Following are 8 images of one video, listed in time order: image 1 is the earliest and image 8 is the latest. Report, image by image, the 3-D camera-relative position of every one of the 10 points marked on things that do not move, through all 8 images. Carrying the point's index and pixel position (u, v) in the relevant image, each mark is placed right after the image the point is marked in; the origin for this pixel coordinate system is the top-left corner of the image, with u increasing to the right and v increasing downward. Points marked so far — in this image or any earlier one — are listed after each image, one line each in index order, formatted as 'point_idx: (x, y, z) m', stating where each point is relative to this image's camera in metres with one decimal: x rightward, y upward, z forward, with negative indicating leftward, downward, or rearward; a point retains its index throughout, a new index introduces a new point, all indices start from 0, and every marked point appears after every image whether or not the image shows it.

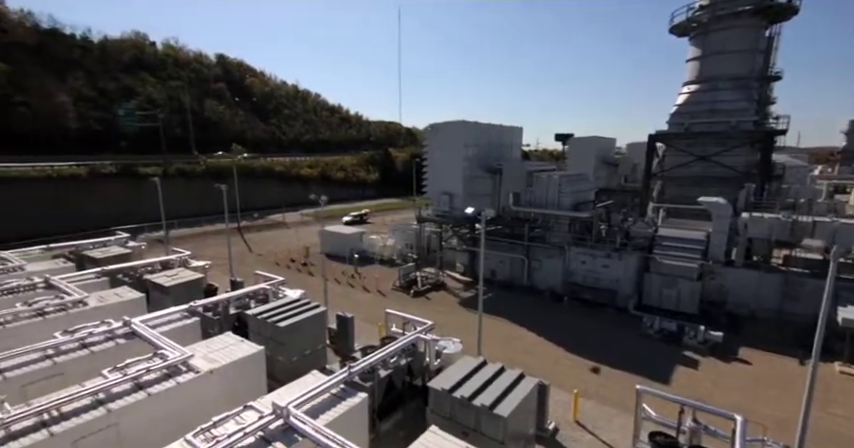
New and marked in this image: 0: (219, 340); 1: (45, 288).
0: (-5.3, -3.0, +10.7) m
1: (-12.0, -2.0, +13.2) m
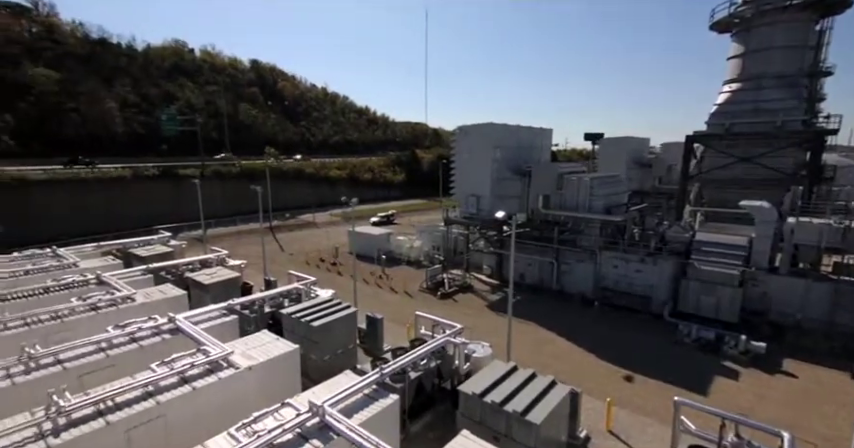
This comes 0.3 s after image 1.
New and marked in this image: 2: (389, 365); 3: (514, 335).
0: (-4.5, -3.0, +11.1) m
1: (-11.0, -2.0, +14.0) m
2: (-0.9, -3.3, +9.8) m
3: (+4.0, -5.1, +19.3) m
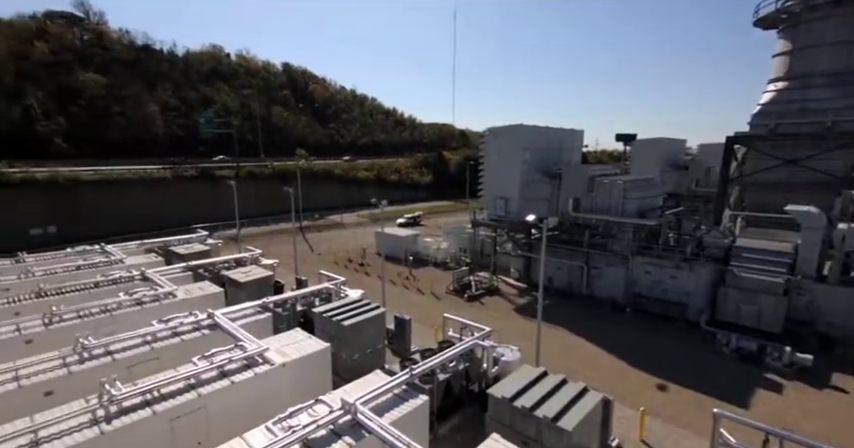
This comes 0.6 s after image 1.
0: (-3.7, -3.0, +11.4) m
1: (-10.0, -2.0, +14.8) m
2: (-0.2, -3.3, +9.9) m
3: (+5.3, -5.3, +19.1) m
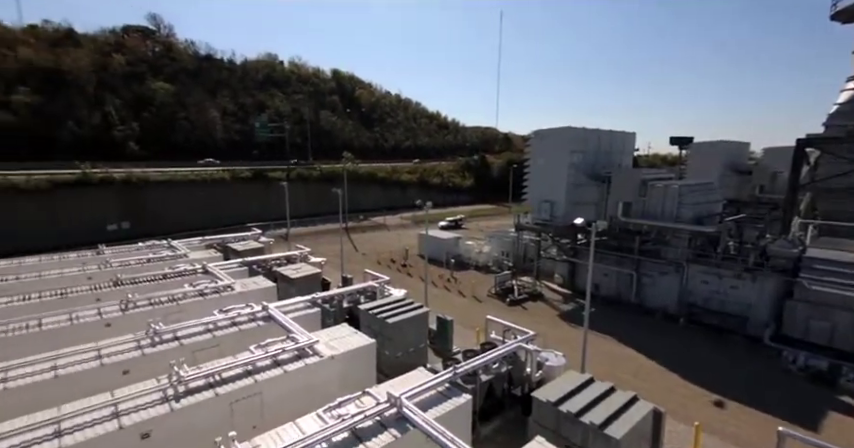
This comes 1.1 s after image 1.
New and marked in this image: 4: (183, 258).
0: (-2.5, -3.0, +11.8) m
1: (-8.4, -1.8, +15.8) m
2: (+0.8, -3.3, +9.9) m
3: (+7.2, -5.5, +18.6) m
4: (-10.3, -1.4, +17.7) m
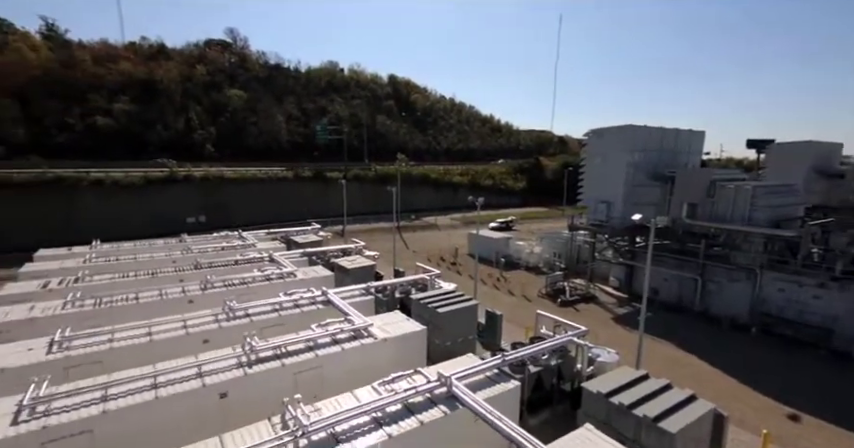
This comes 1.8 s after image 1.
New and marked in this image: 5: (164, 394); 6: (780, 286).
0: (-1.1, -2.7, +12.4) m
1: (-6.4, -1.5, +17.1) m
2: (+2.0, -3.1, +10.2) m
3: (+9.3, -5.4, +18.0) m
4: (-8.0, -1.1, +19.3) m
5: (-5.0, -3.2, +7.9) m
6: (+16.5, -2.8, +19.8) m
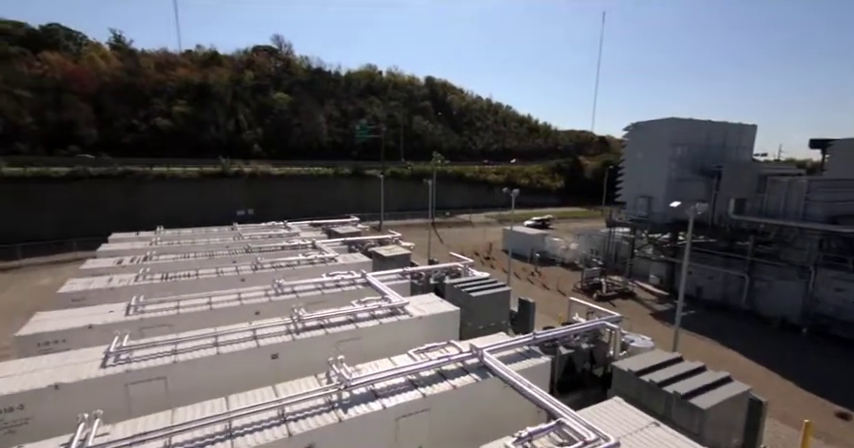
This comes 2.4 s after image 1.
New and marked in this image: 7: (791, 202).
0: (0.0, -2.3, +13.0) m
1: (-5.0, -1.0, +18.2) m
2: (+2.9, -2.7, +10.5) m
3: (+10.7, -5.1, +17.7) m
4: (-6.4, -0.6, +20.4) m
5: (-4.3, -2.7, +8.9) m
6: (+18.1, -2.6, +18.8) m
7: (+17.2, +1.1, +20.2) m
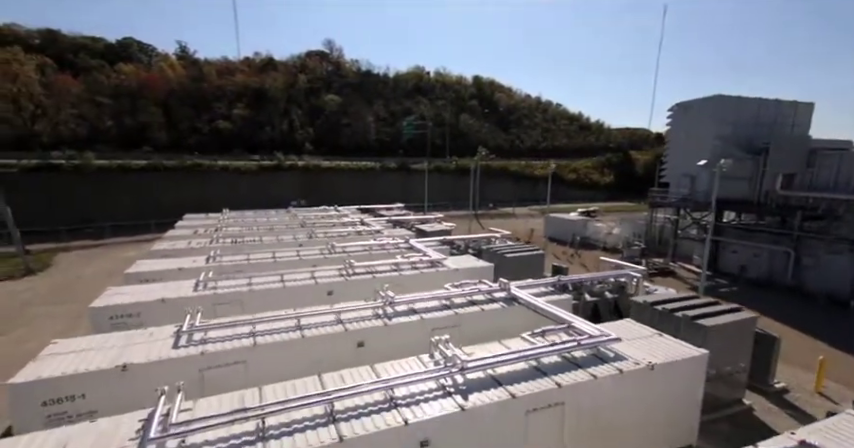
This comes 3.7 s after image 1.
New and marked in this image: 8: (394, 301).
0: (+1.2, -1.1, +14.3) m
1: (-3.2, +0.1, +19.9) m
2: (+3.8, -1.5, +11.4) m
3: (+12.4, -3.9, +17.7) m
4: (-4.3, +0.5, +22.3) m
5: (-3.5, -1.5, +10.6) m
6: (+19.8, -1.4, +18.1) m
7: (+19.1, +2.3, +19.6) m
8: (-0.7, -1.6, +8.8) m
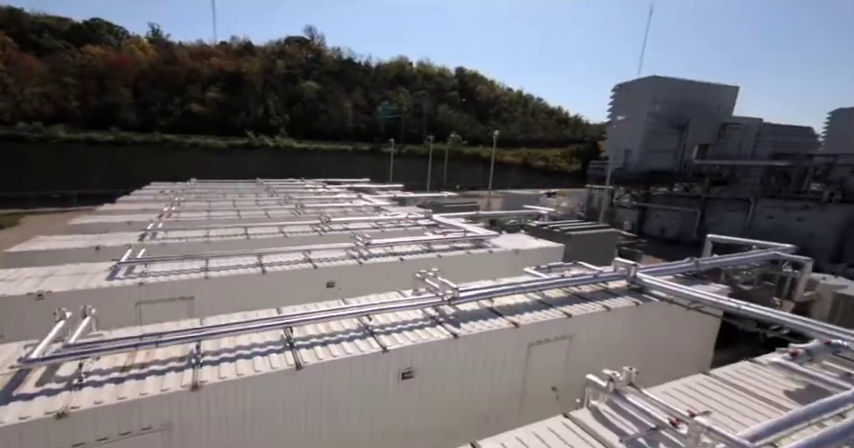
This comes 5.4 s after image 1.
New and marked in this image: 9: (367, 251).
0: (-0.8, +0.6, +16.1) m
1: (-5.5, +1.9, +21.4) m
2: (+1.9, +0.2, +13.4) m
3: (+10.2, -2.1, +20.2) m
4: (-6.8, +2.4, +23.8) m
5: (-5.3, +0.2, +12.1) m
6: (+17.6, +0.4, +20.9) m
7: (+16.7, +4.1, +22.3) m
8: (-2.4, +0.1, +10.5) m
9: (-1.1, -0.5, +7.7) m
